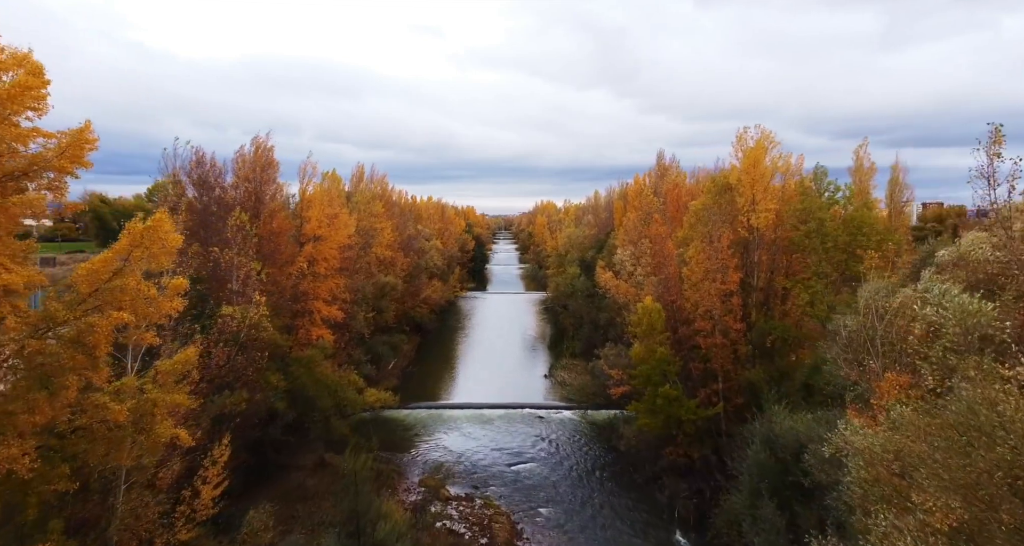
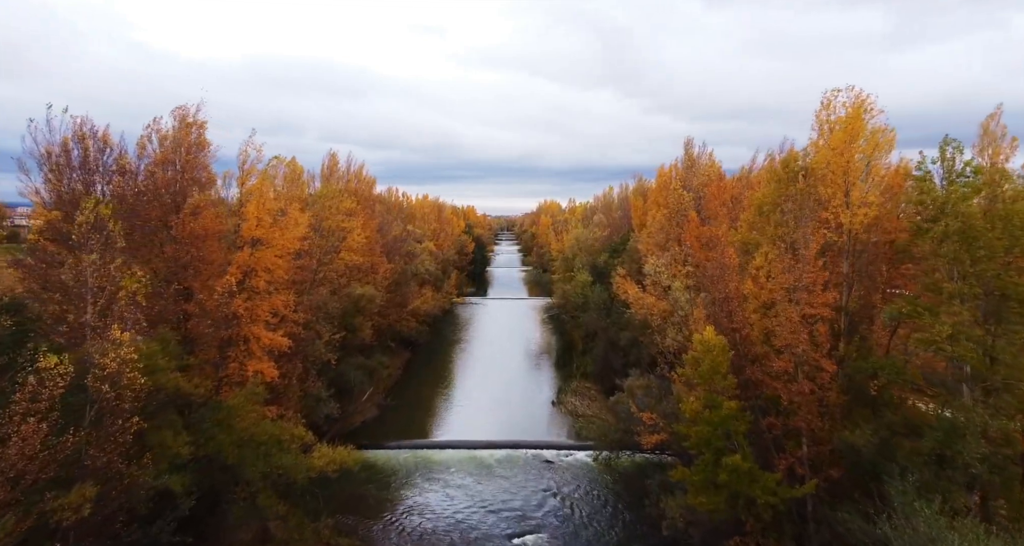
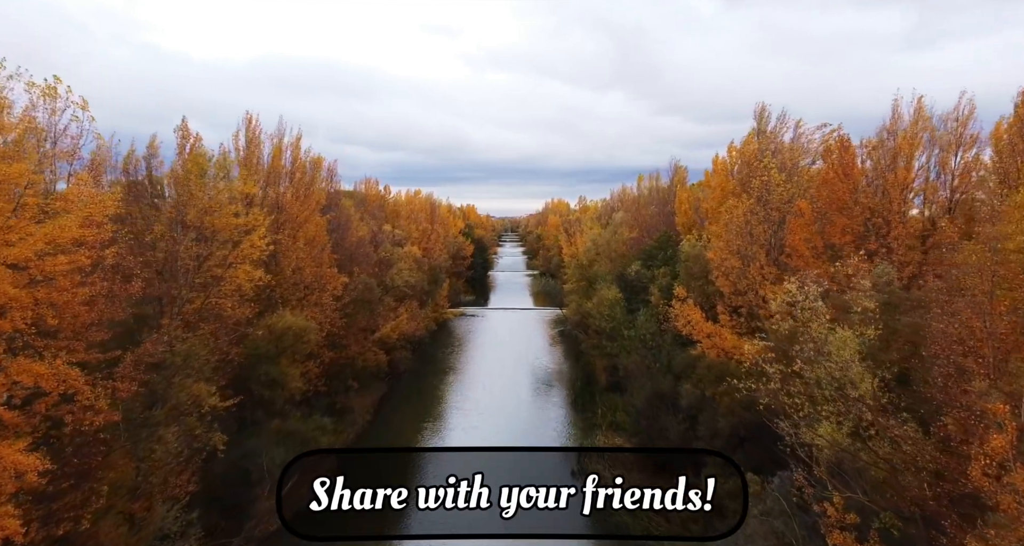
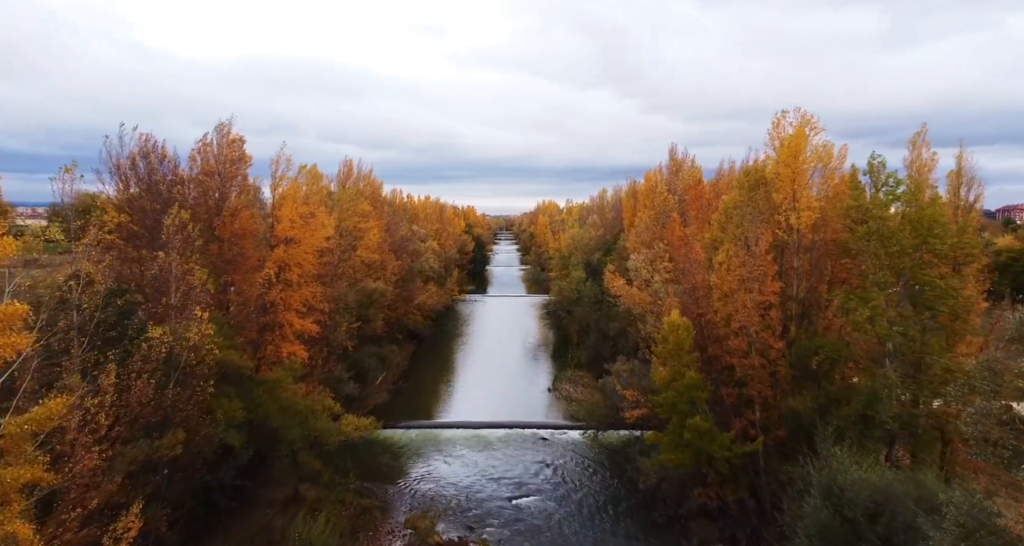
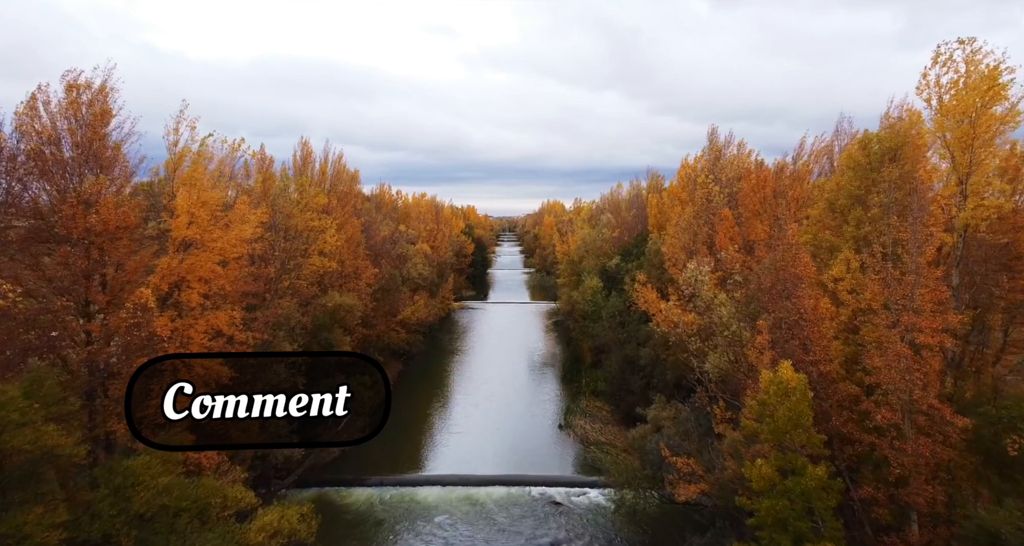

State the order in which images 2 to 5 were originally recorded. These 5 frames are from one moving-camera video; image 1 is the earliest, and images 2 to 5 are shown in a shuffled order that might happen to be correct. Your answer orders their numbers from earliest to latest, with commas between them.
4, 2, 5, 3
